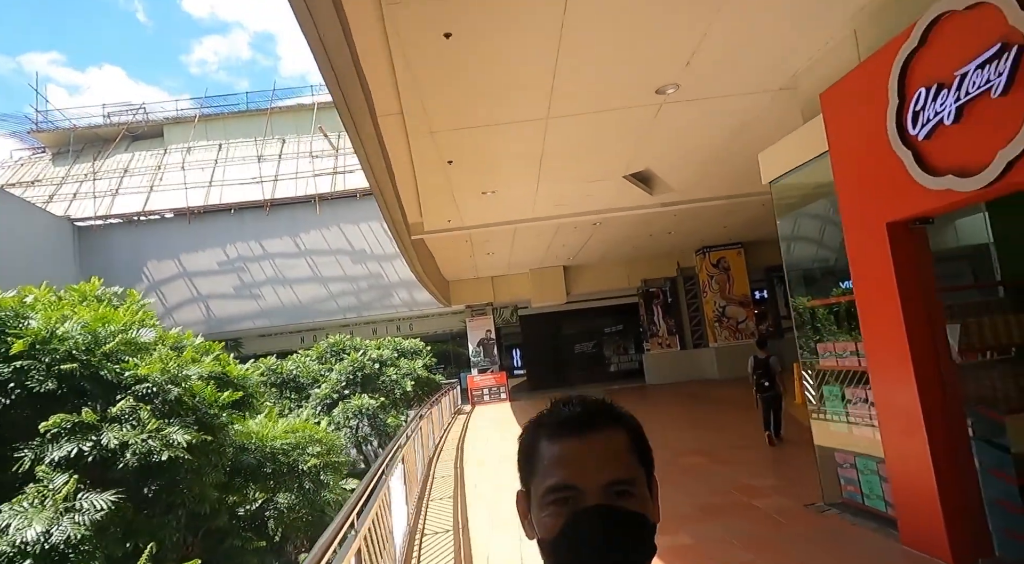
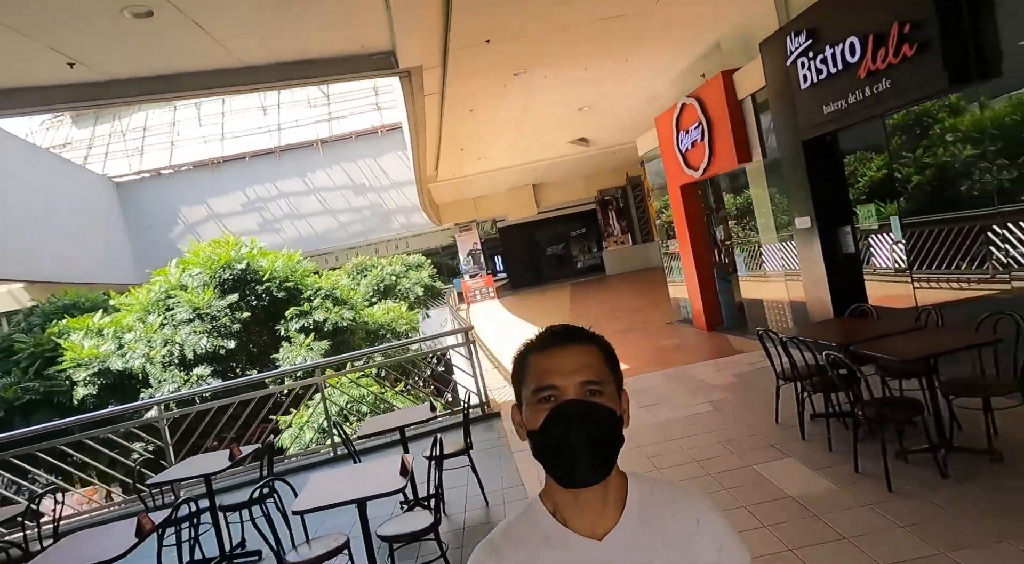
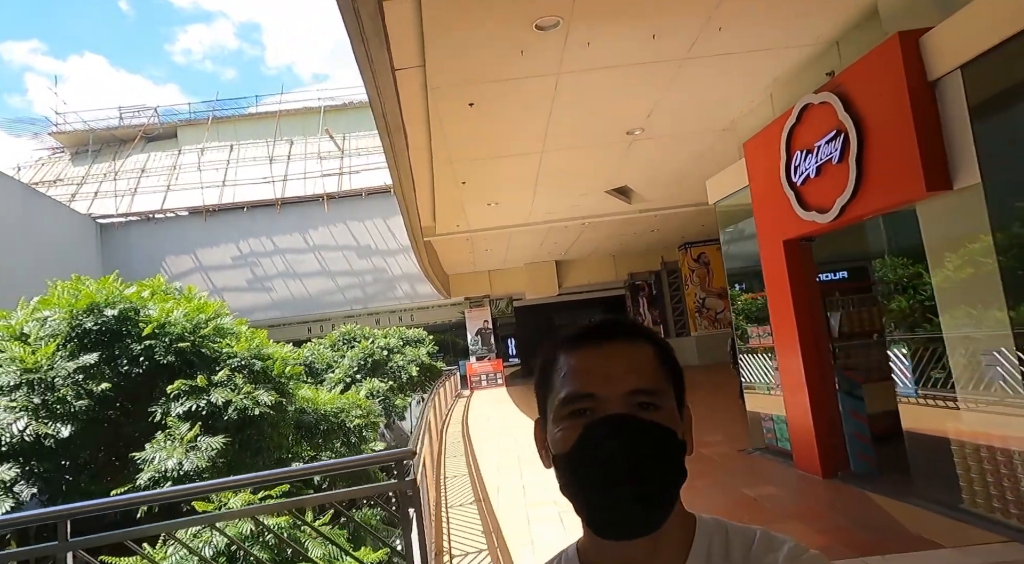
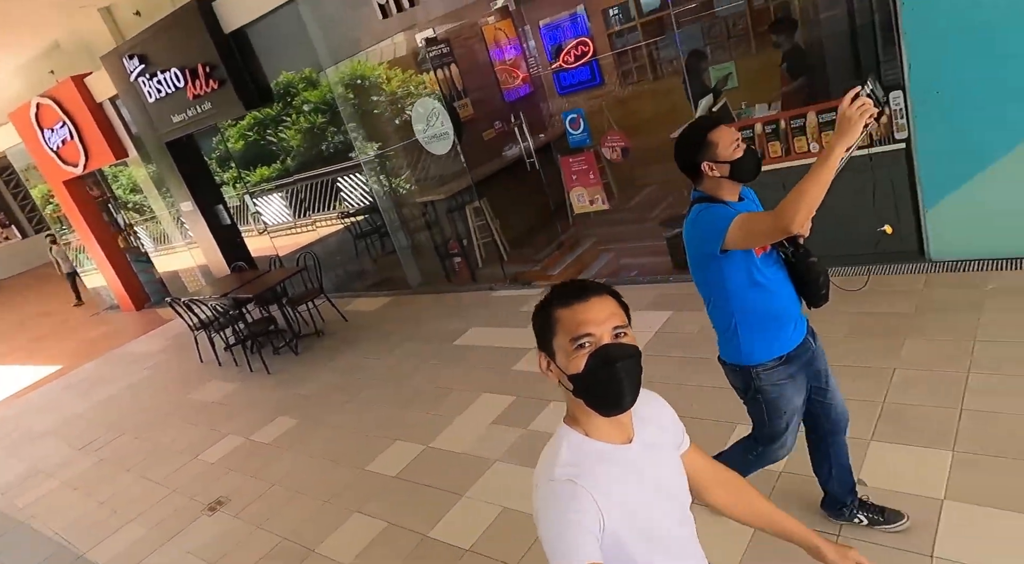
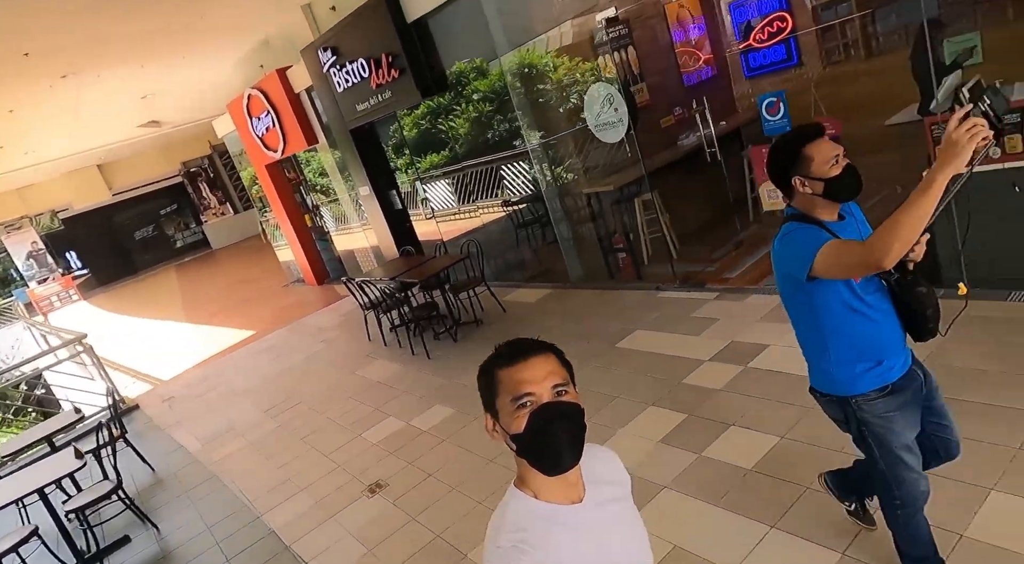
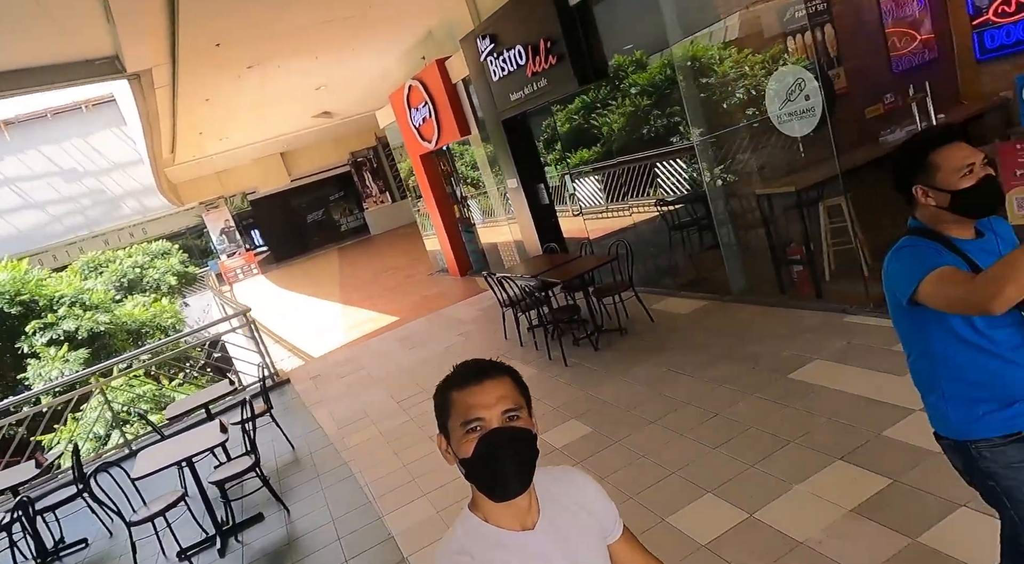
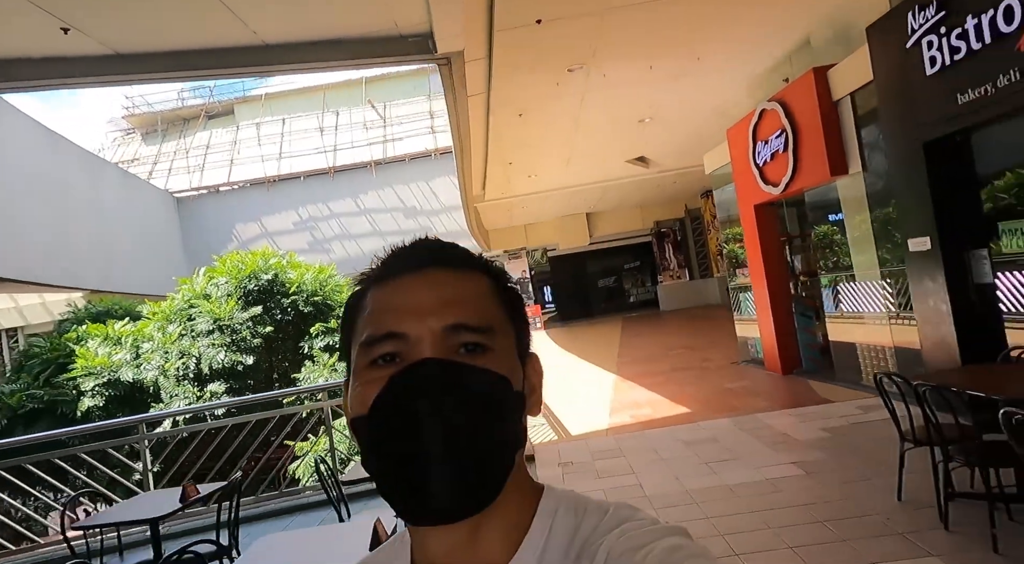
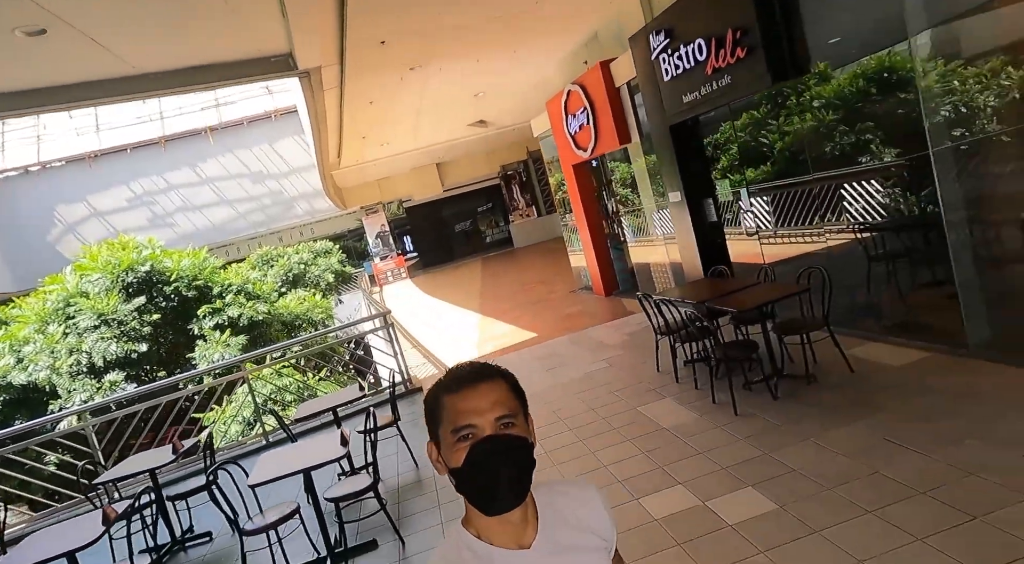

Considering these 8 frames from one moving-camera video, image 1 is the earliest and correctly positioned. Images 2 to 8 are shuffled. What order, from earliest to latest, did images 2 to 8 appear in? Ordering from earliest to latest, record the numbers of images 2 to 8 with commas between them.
3, 7, 2, 8, 6, 5, 4
